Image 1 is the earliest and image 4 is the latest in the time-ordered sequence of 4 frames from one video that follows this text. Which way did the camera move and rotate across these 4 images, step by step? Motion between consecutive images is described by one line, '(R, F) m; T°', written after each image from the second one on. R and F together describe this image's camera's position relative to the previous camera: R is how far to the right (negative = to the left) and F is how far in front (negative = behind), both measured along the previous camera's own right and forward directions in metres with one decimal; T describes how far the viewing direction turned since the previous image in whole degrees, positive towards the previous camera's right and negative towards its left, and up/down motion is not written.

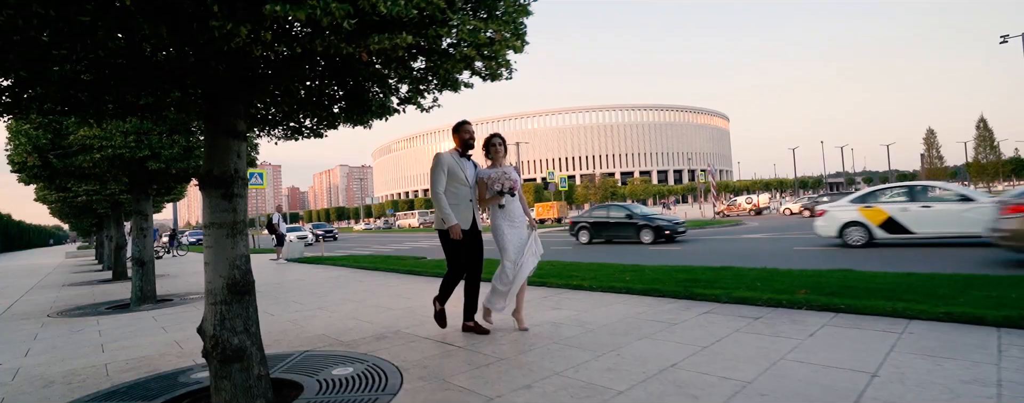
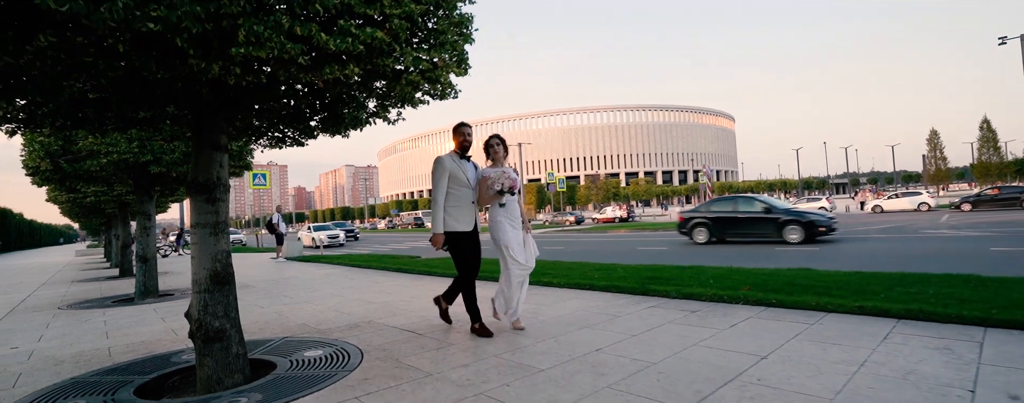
(+0.5, -0.6) m; -1°
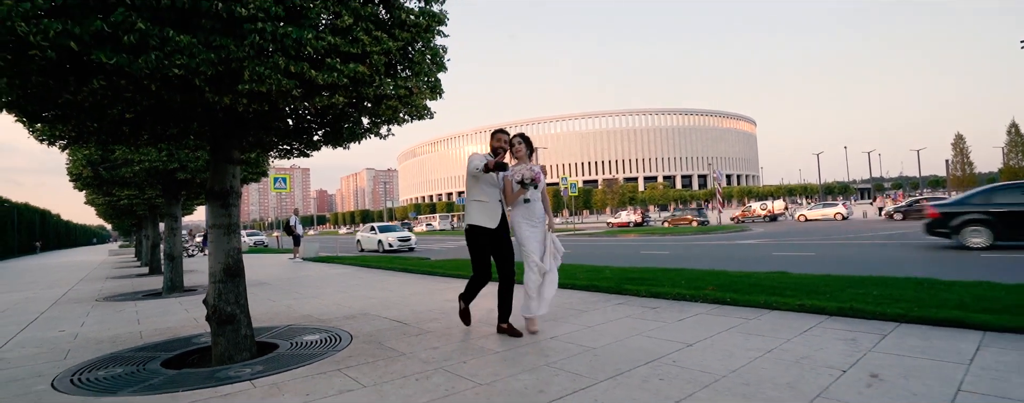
(+0.5, -0.7) m; -2°
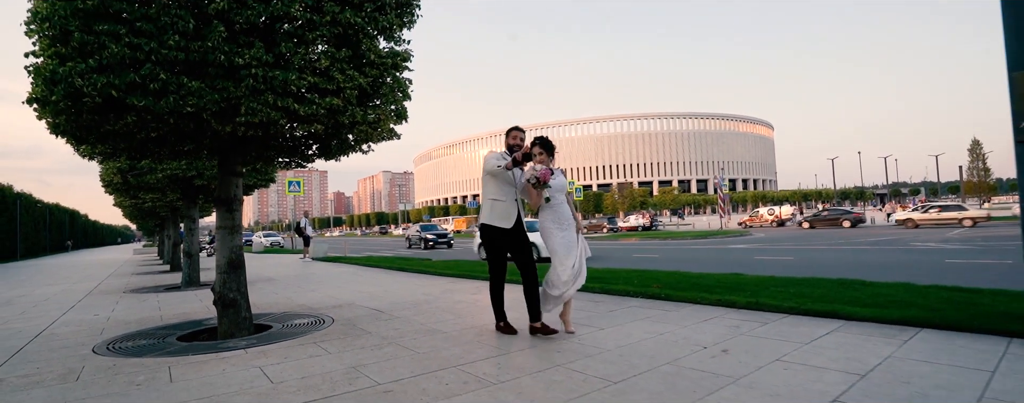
(+0.8, -1.1) m; -2°
